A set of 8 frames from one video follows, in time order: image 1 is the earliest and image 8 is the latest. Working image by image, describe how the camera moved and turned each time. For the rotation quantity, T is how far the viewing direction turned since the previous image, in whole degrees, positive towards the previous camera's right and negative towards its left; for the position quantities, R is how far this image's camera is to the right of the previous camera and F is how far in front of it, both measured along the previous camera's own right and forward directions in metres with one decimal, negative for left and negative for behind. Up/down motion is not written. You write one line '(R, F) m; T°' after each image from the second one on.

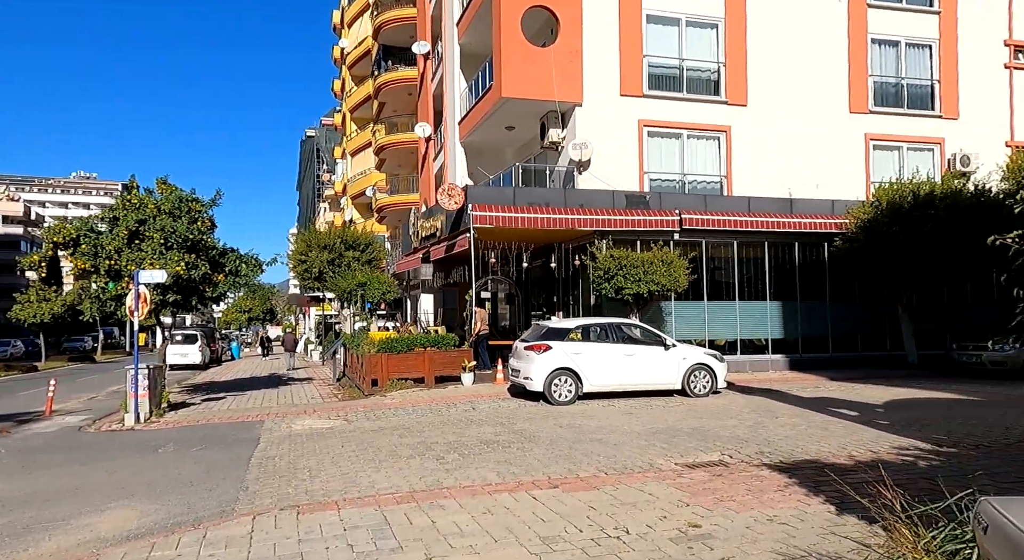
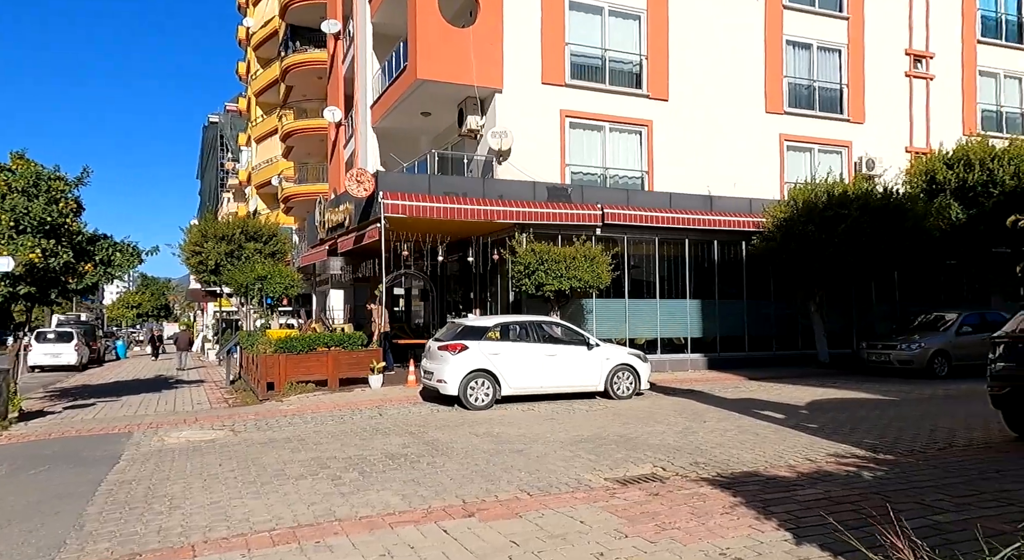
(0.0, +0.9) m; +7°
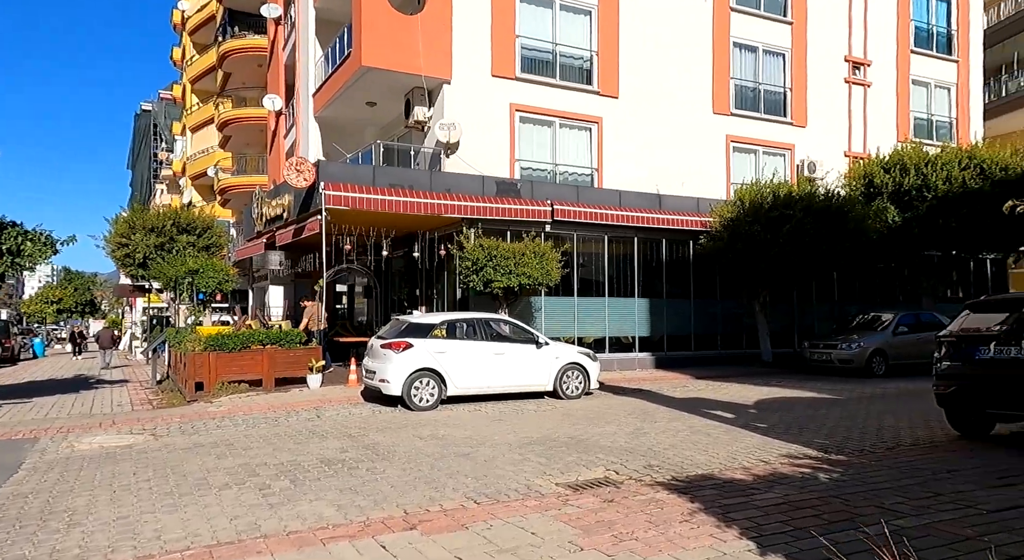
(0.0, +0.4) m; +5°
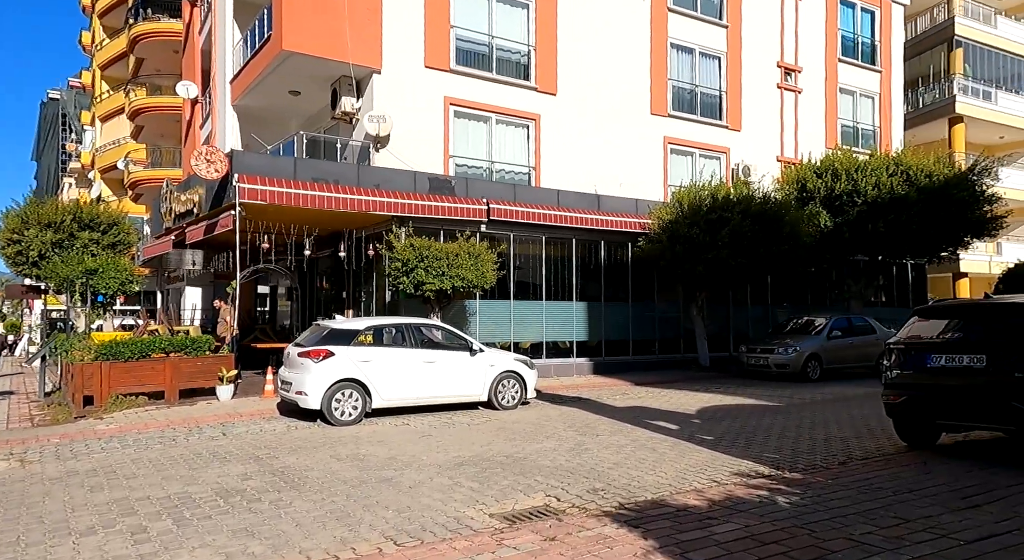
(+0.1, +0.7) m; +5°
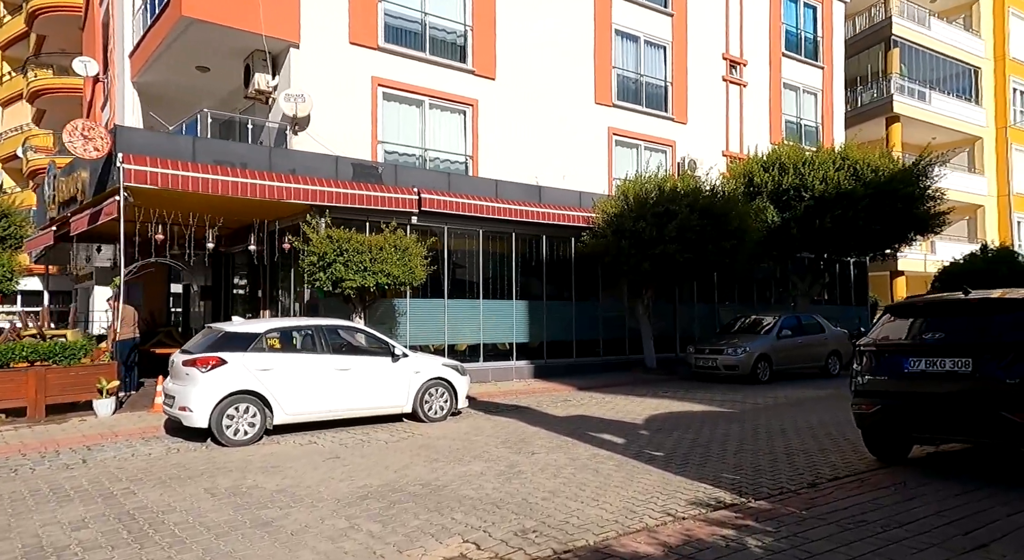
(+0.3, +1.2) m; +5°
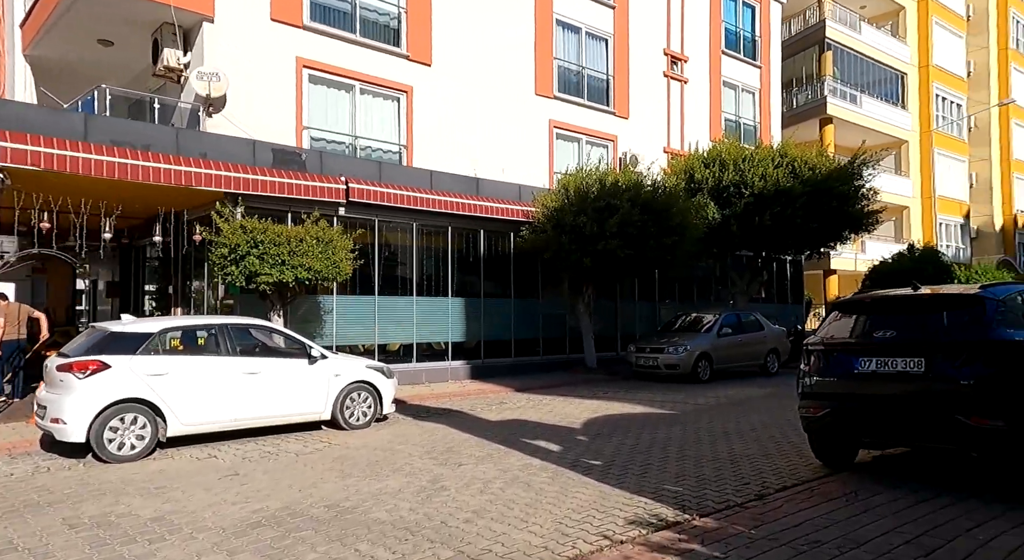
(+0.2, +0.7) m; +5°
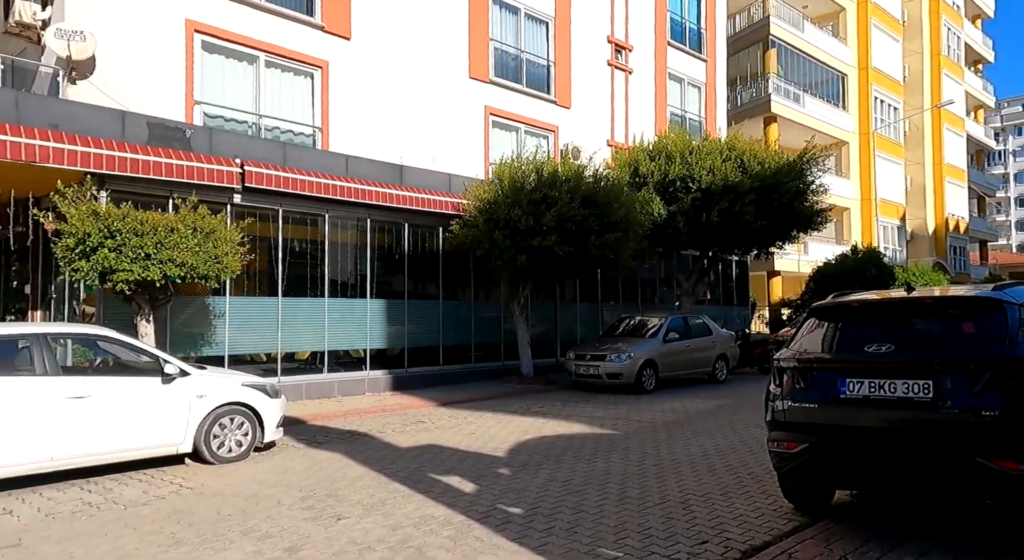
(+0.4, +1.5) m; +5°
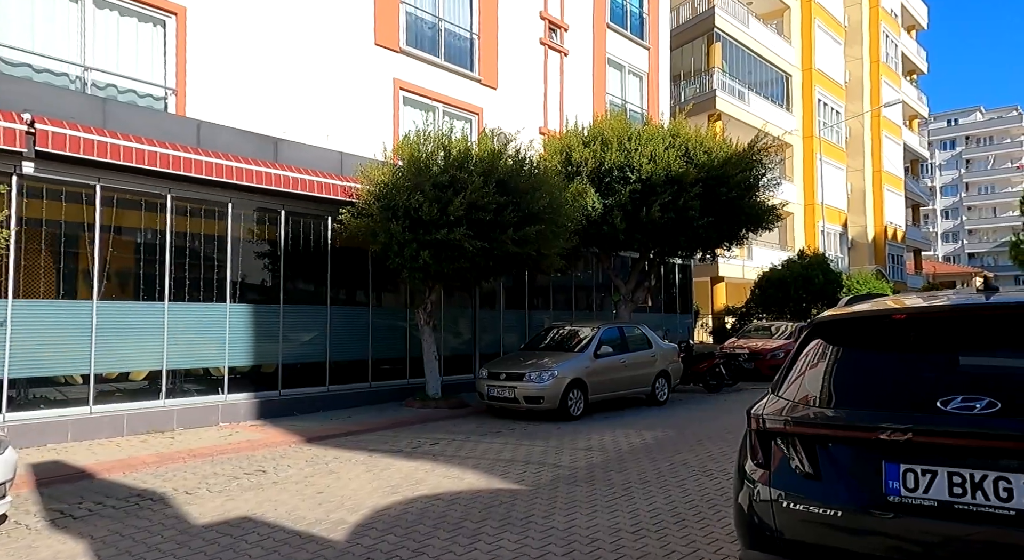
(+0.8, +2.4) m; +5°
